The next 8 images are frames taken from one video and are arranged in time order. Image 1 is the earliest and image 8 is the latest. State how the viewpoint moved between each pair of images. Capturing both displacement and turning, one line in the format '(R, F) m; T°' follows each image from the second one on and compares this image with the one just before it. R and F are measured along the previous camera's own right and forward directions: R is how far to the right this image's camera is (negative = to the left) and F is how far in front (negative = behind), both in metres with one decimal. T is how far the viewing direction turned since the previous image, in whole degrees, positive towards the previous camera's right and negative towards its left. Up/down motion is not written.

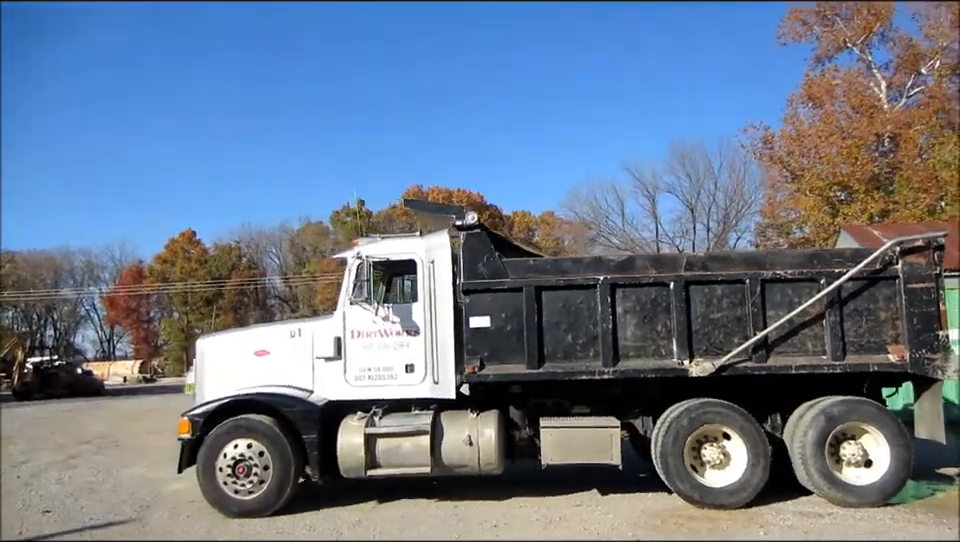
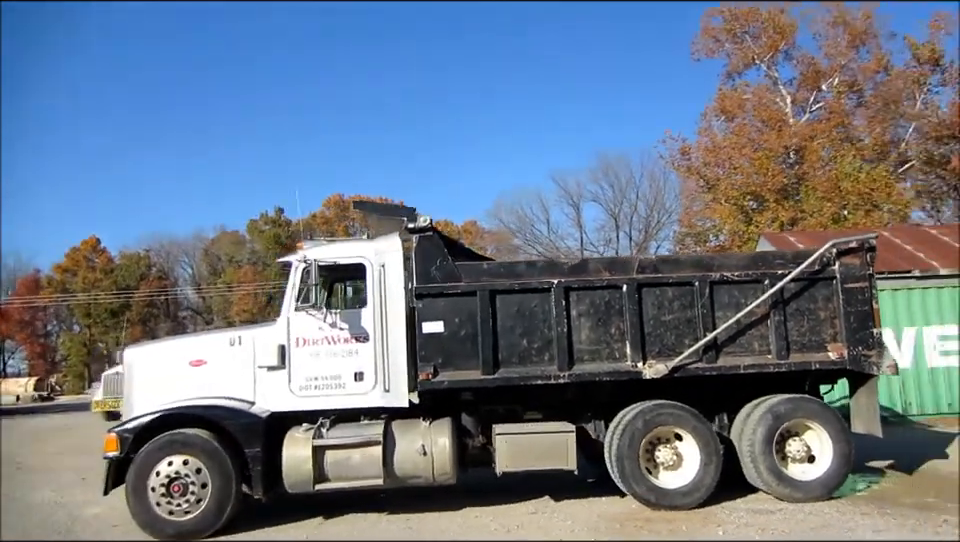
(-0.3, +0.2) m; +6°
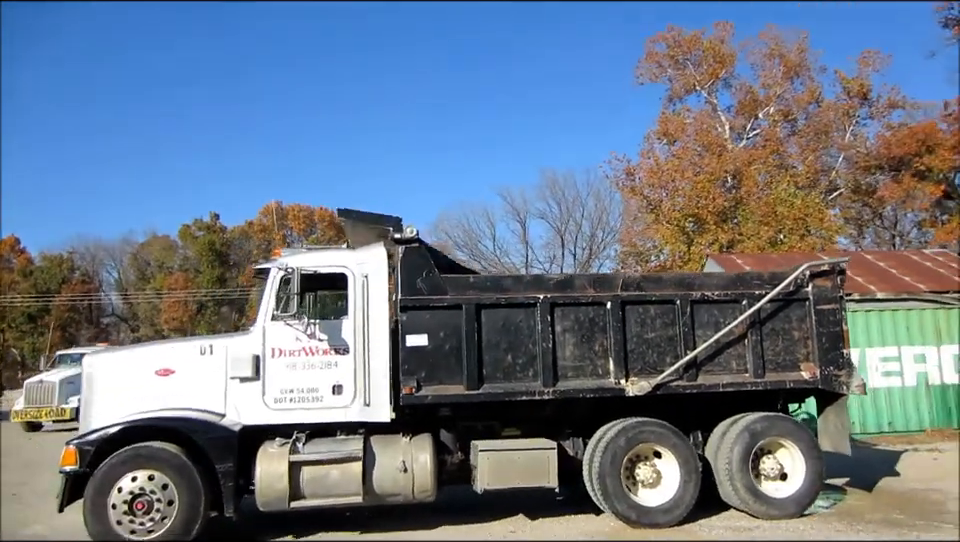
(-0.5, +0.1) m; +5°
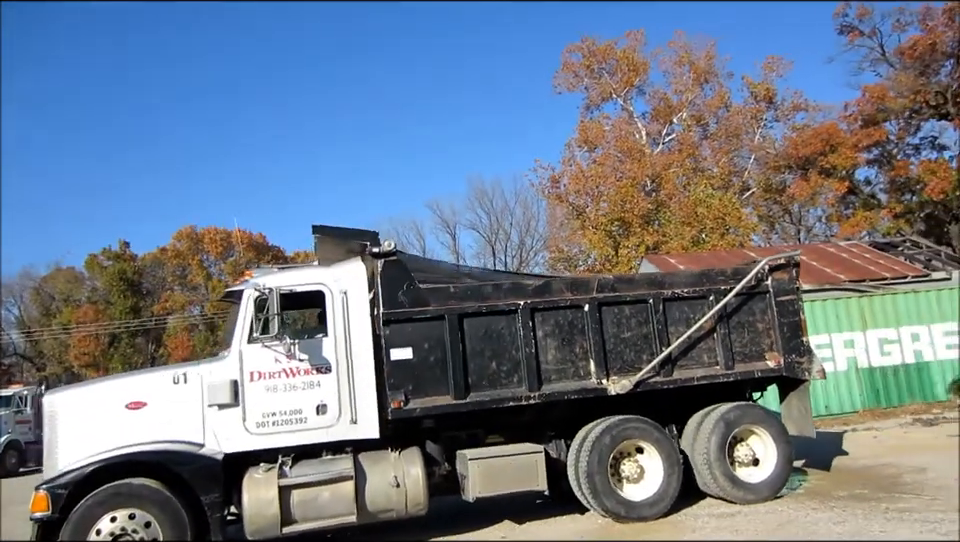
(-0.6, 0.0) m; +6°
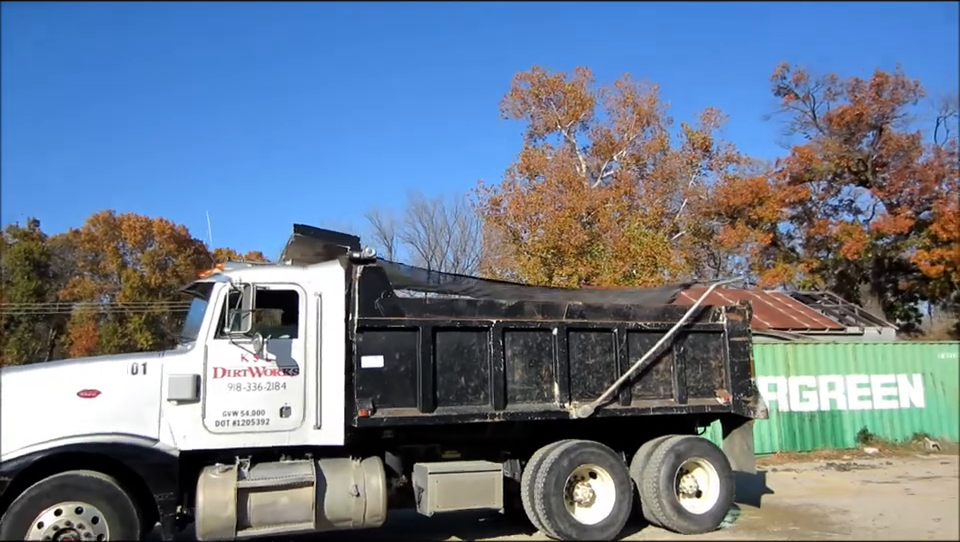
(-0.6, 0.0) m; +6°
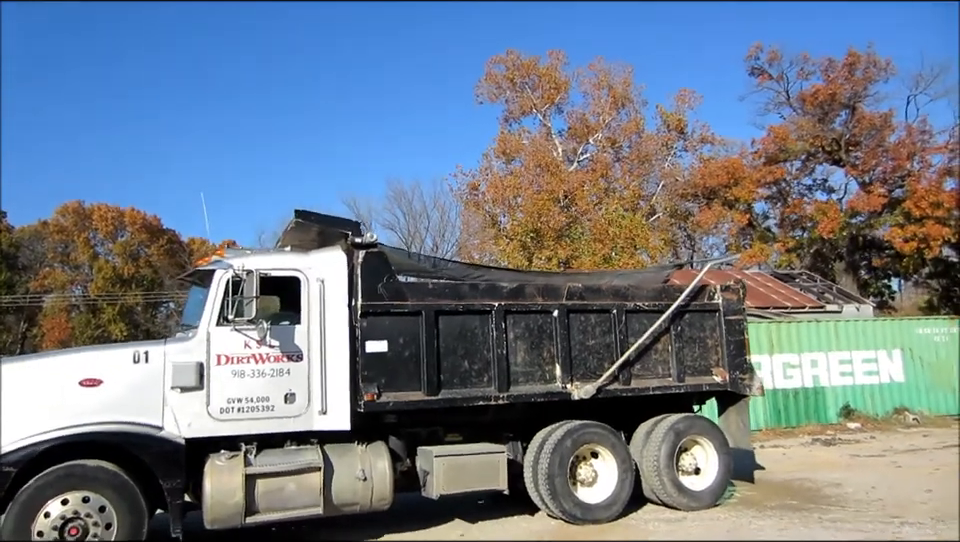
(-0.3, 0.0) m; +2°
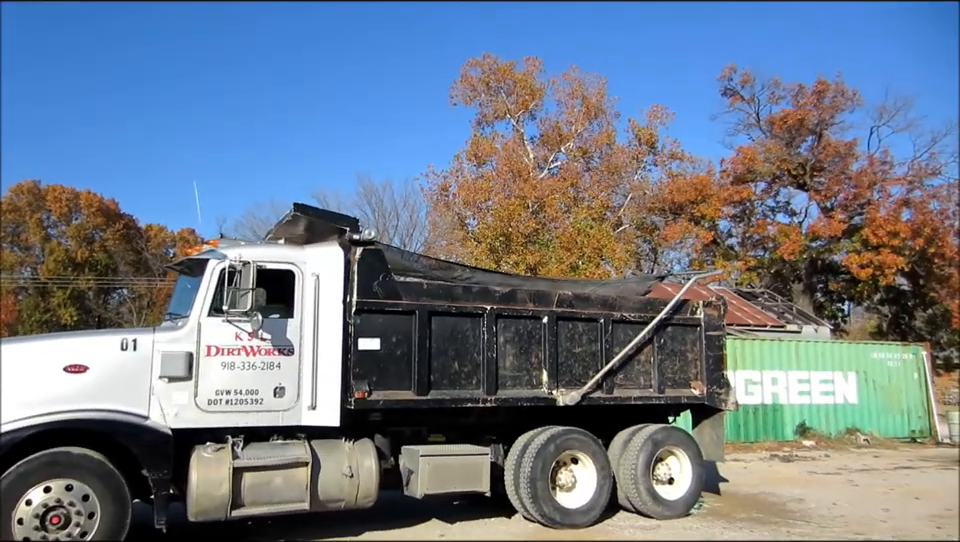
(-0.4, -0.1) m; +3°
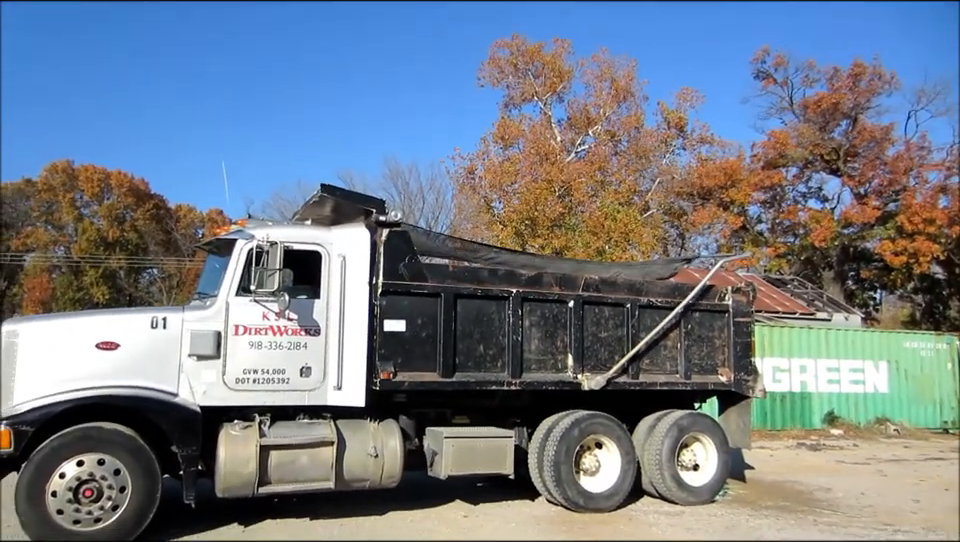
(0.0, 0.0) m; -2°
